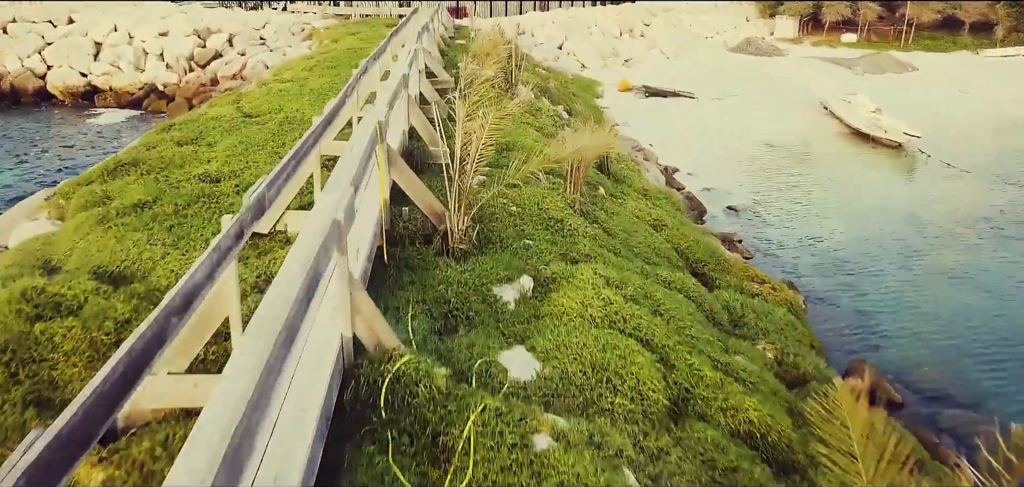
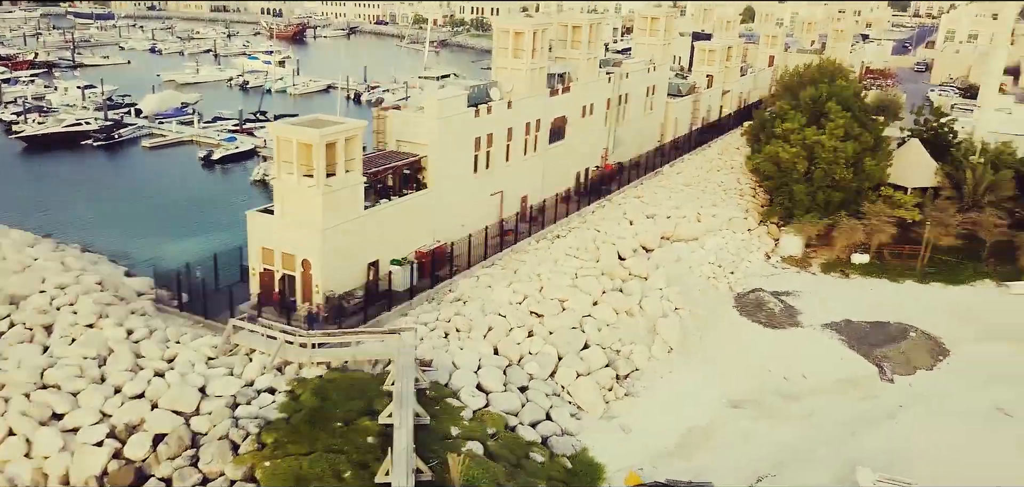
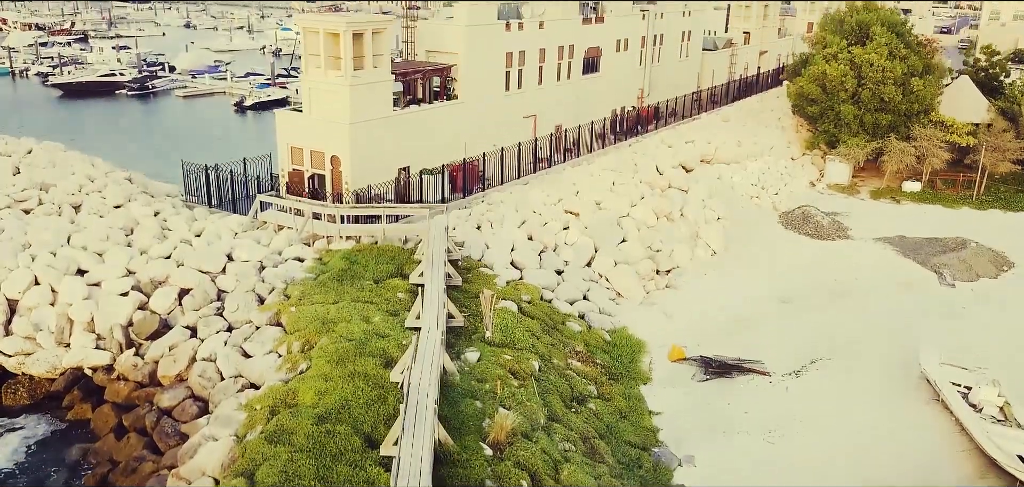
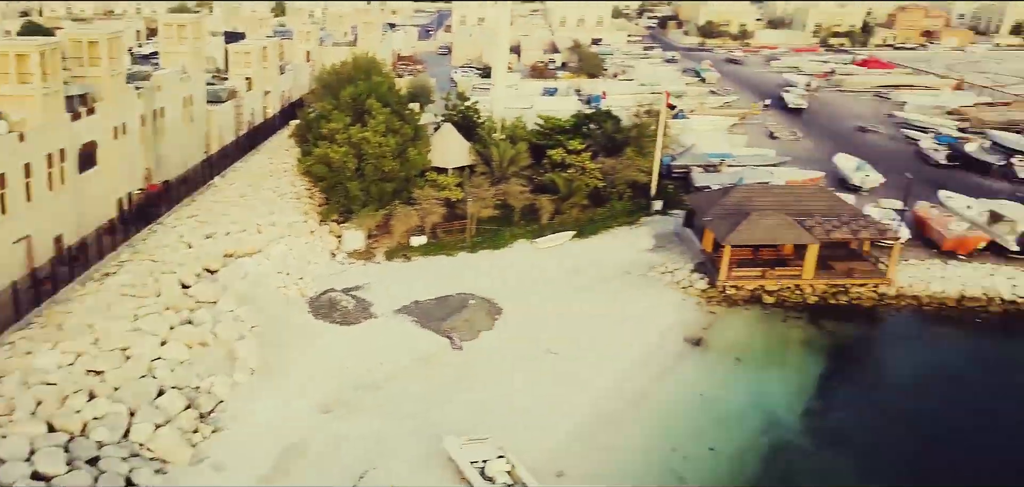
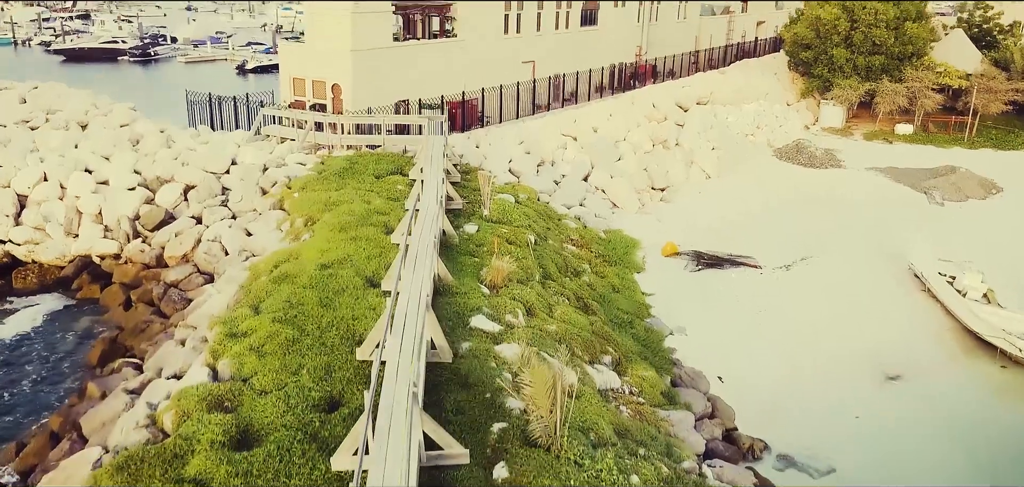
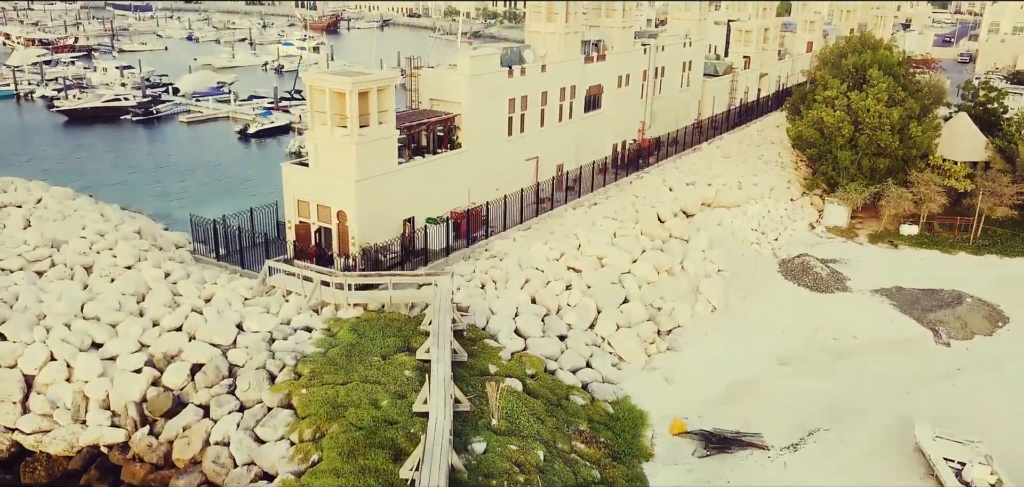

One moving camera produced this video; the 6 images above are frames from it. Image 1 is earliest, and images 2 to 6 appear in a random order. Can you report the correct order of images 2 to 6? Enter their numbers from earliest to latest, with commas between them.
5, 3, 6, 2, 4
